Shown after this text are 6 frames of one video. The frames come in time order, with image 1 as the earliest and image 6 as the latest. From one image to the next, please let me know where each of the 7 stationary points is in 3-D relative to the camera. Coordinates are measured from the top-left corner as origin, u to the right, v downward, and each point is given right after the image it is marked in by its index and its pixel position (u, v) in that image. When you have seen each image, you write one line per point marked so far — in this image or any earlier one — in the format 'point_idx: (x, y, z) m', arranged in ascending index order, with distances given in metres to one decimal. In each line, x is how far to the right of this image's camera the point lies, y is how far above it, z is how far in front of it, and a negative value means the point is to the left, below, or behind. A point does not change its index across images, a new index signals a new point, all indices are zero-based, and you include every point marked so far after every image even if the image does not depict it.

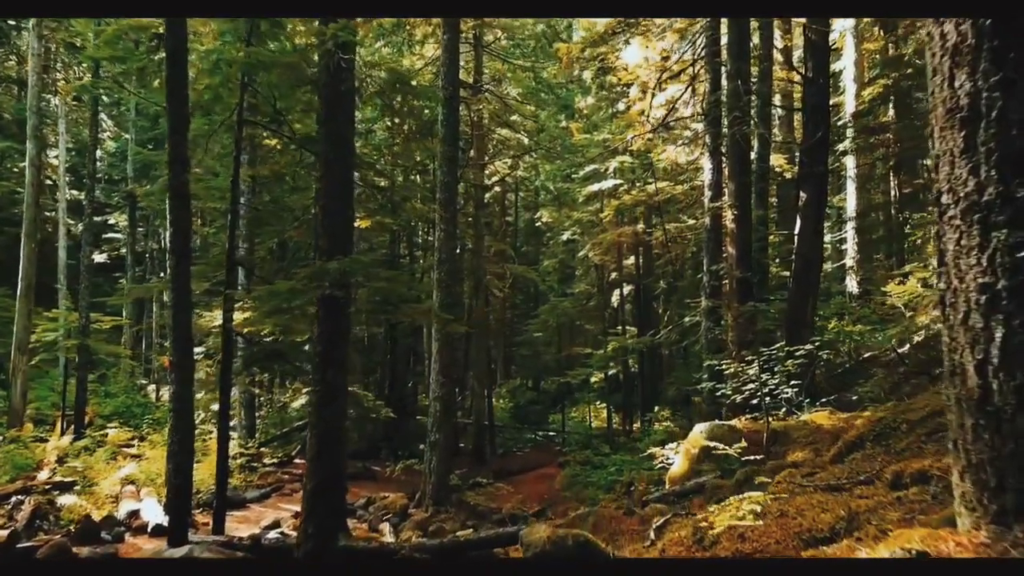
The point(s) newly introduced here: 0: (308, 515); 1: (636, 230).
0: (-1.8, -2.0, +6.3) m
1: (+3.4, +1.5, +19.7) m
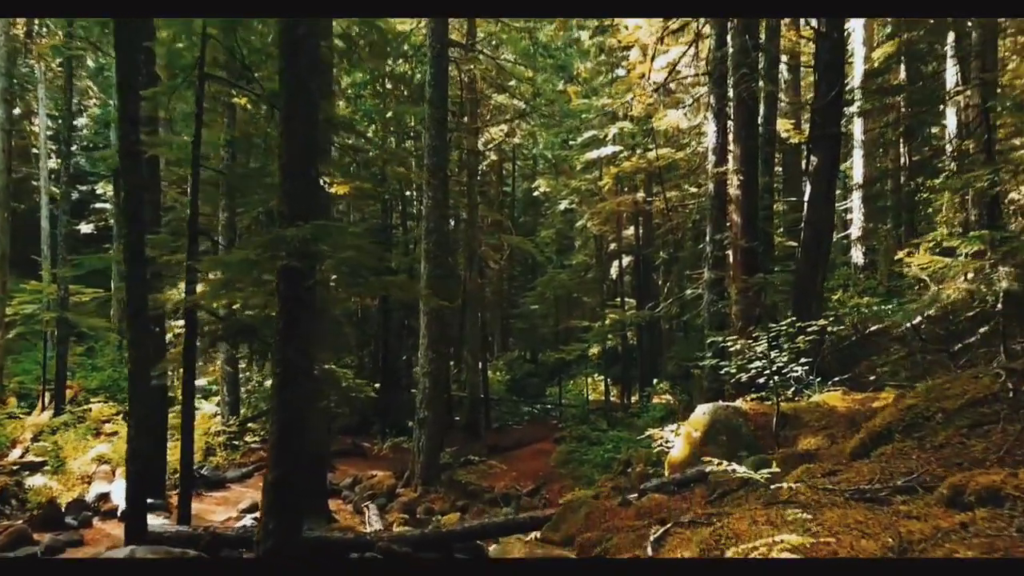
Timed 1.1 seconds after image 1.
0: (-1.9, -1.7, +5.7) m
1: (+3.2, +2.3, +19.0) m
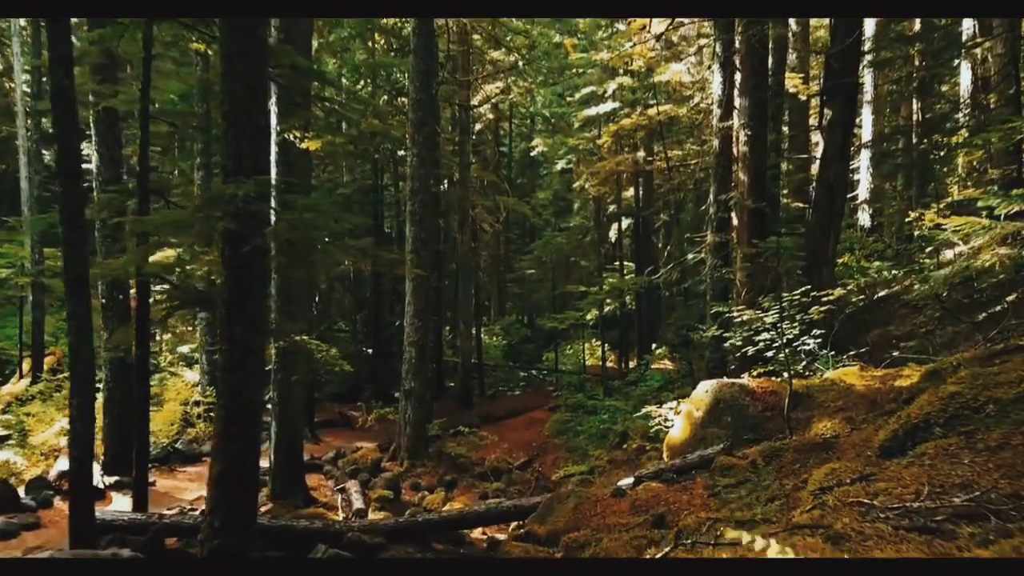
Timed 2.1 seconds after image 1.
0: (-2.1, -1.5, +5.0) m
1: (+3.1, +3.2, +18.2) m
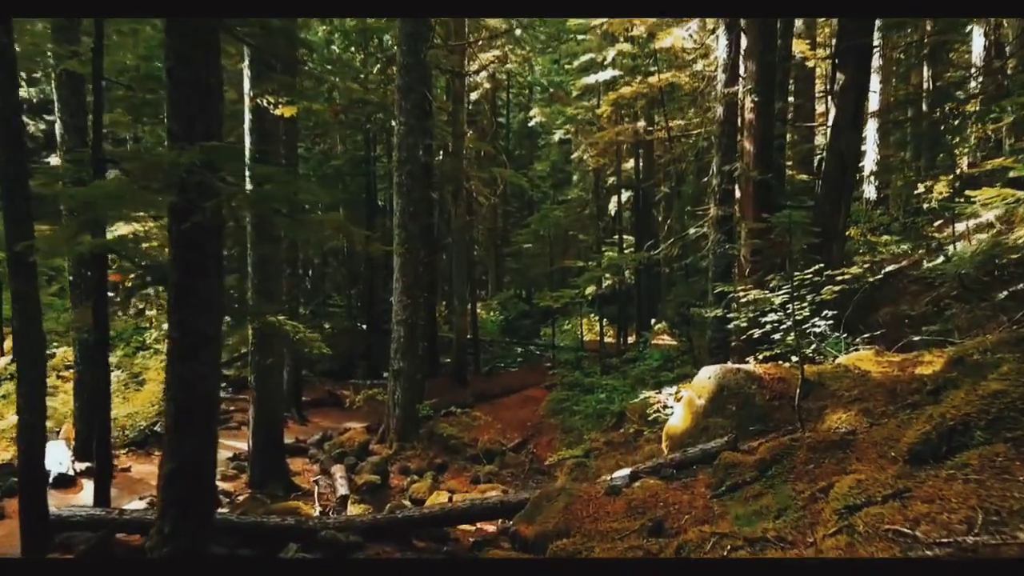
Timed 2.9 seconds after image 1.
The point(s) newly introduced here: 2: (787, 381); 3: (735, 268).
0: (-2.2, -1.4, +4.6) m
1: (+3.0, +3.8, +17.5) m
2: (+2.2, -0.7, +5.9) m
3: (+3.0, +0.3, +9.9) m
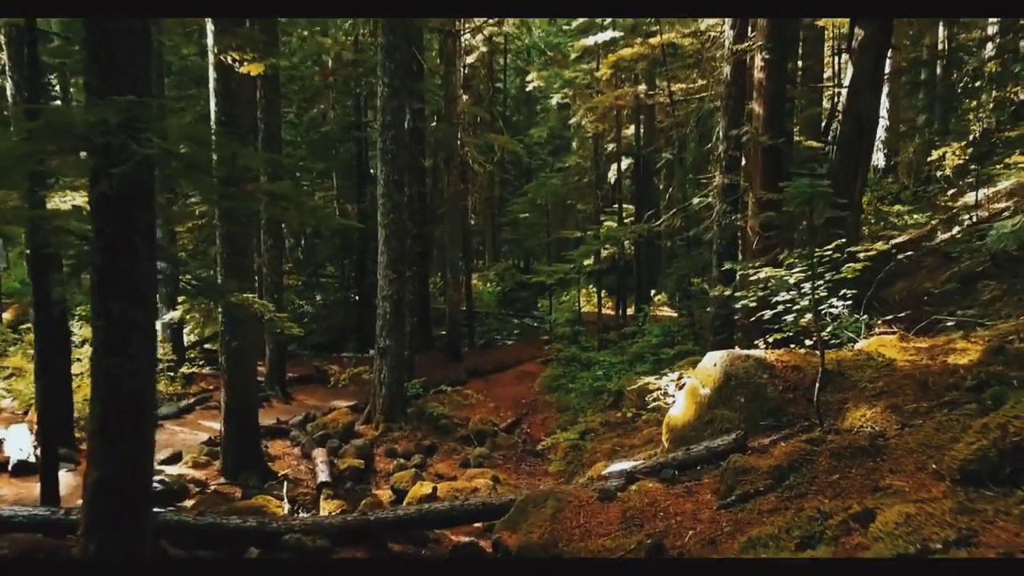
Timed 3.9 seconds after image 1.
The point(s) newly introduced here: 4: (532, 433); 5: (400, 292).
0: (-2.3, -1.3, +4.0) m
1: (+2.9, +4.5, +16.7) m
2: (+2.1, -0.6, +5.3) m
3: (+2.9, +0.6, +9.3) m
4: (+0.3, -2.3, +11.7) m
5: (-1.7, 0.0, +11.0) m
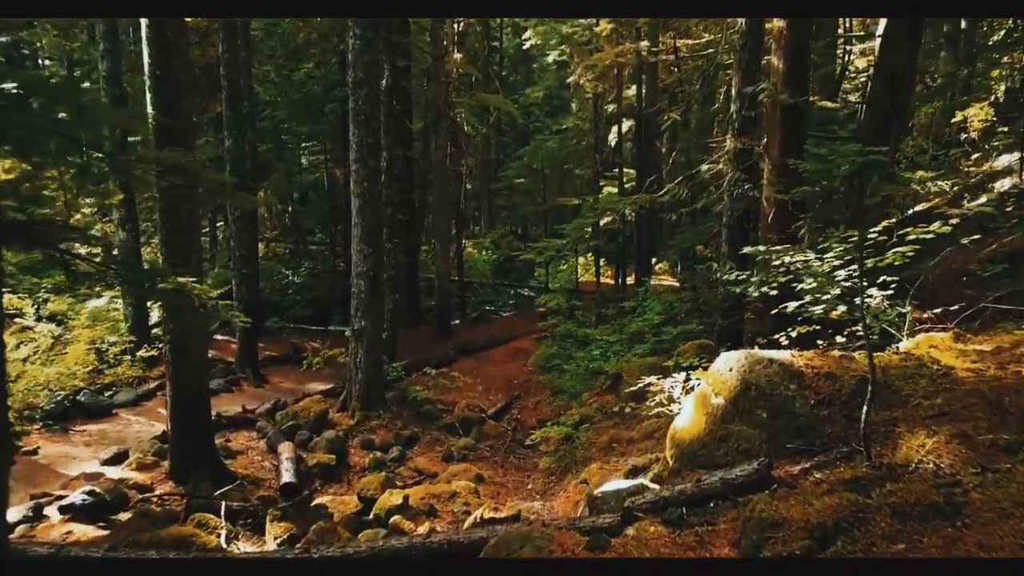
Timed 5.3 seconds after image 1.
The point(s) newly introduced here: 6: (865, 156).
0: (-2.5, -1.3, +3.1) m
1: (+2.7, +5.1, +15.5) m
2: (+1.9, -0.5, +4.4) m
3: (+2.7, +0.8, +8.2) m
4: (+0.2, -2.0, +10.9) m
5: (-1.9, +0.3, +10.0) m
6: (+2.5, +0.9, +5.1) m
